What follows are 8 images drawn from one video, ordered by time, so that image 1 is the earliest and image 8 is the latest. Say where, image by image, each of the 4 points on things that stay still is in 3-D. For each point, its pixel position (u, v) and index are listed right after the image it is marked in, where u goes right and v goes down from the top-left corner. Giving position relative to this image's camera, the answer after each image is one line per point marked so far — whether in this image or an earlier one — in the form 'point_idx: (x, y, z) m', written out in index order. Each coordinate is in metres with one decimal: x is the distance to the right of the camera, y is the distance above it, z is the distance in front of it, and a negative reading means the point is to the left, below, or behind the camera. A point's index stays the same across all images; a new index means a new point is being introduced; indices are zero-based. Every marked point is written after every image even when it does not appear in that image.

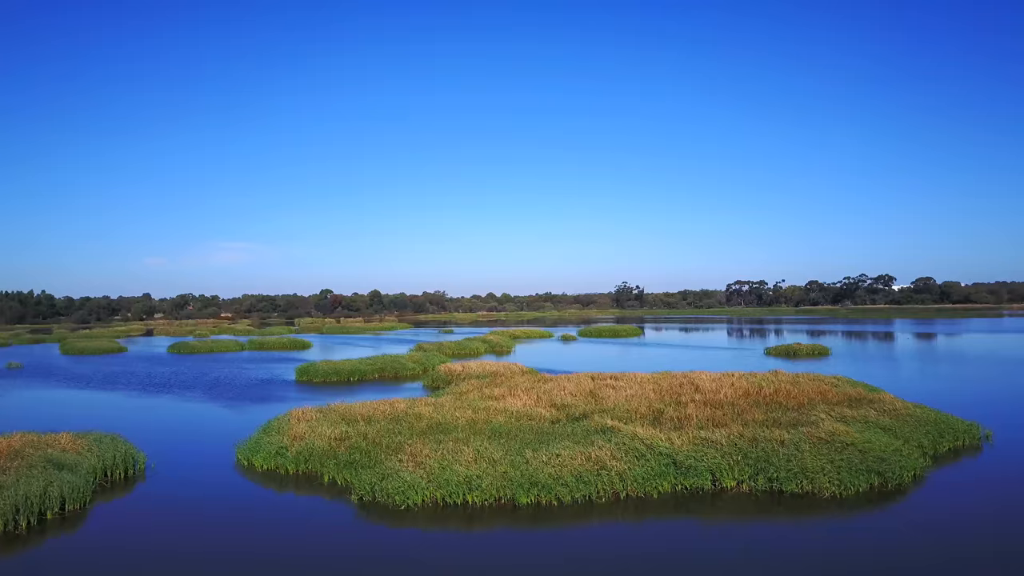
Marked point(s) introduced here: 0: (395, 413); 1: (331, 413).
0: (-3.5, -3.9, +18.8) m
1: (-5.6, -3.9, +19.2) m
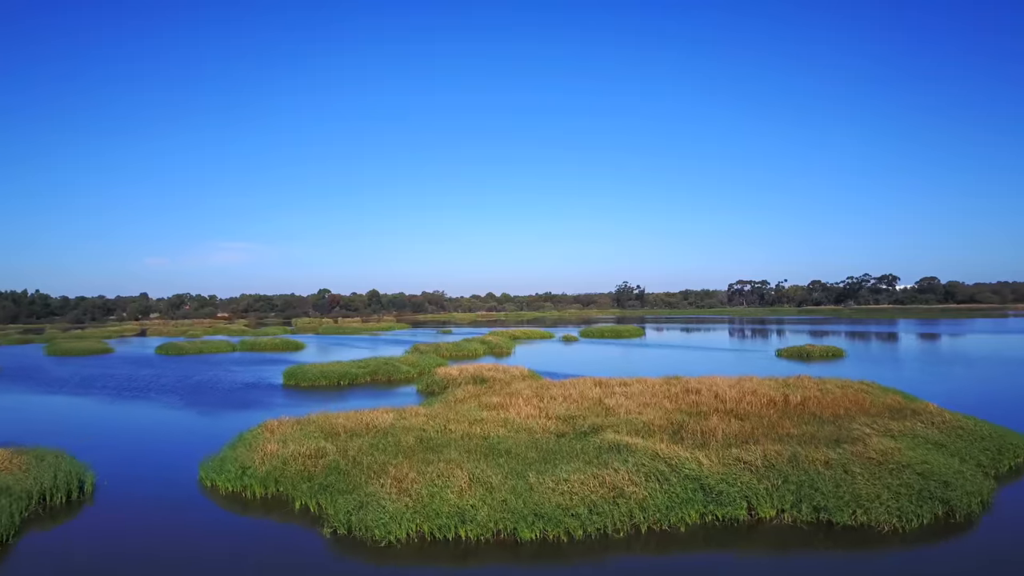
0: (-3.5, -3.8, +16.8) m
1: (-5.6, -3.8, +17.1) m
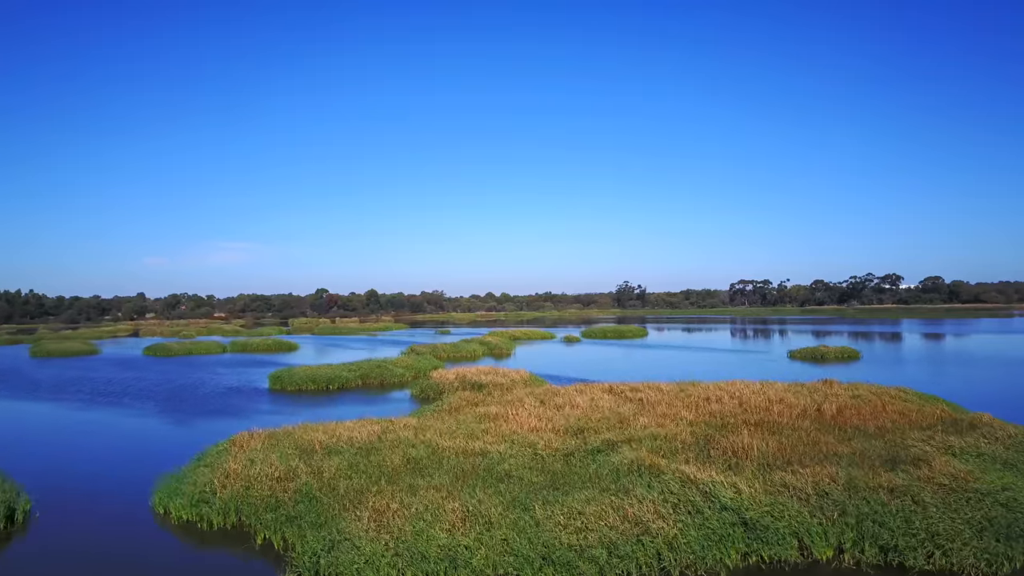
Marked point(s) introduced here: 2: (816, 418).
0: (-3.5, -3.7, +14.7) m
1: (-5.5, -3.7, +15.1) m
2: (+7.9, -3.4, +16.0) m
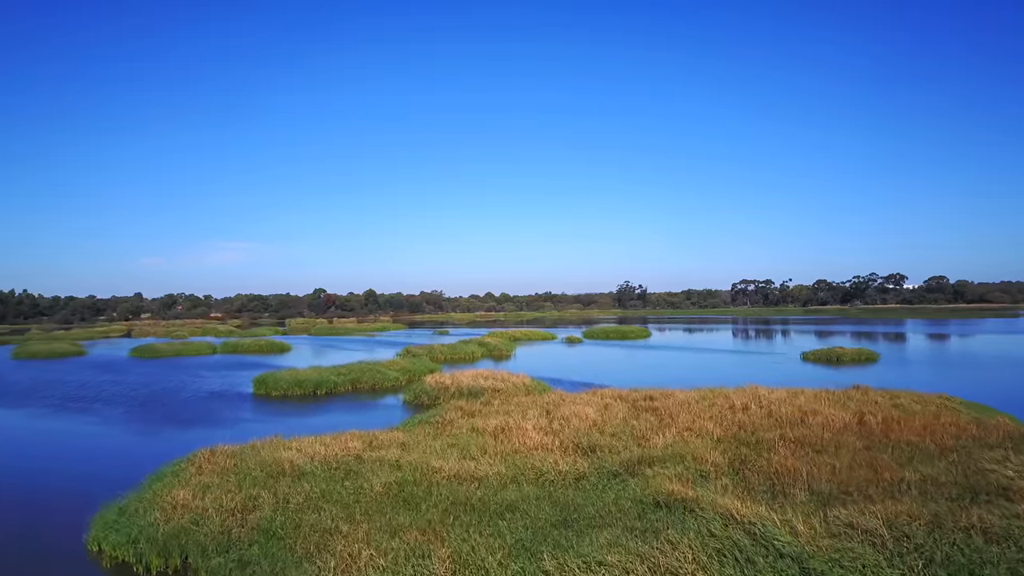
0: (-3.5, -3.6, +12.7) m
1: (-5.5, -3.6, +13.0) m
2: (+7.9, -3.3, +13.9) m
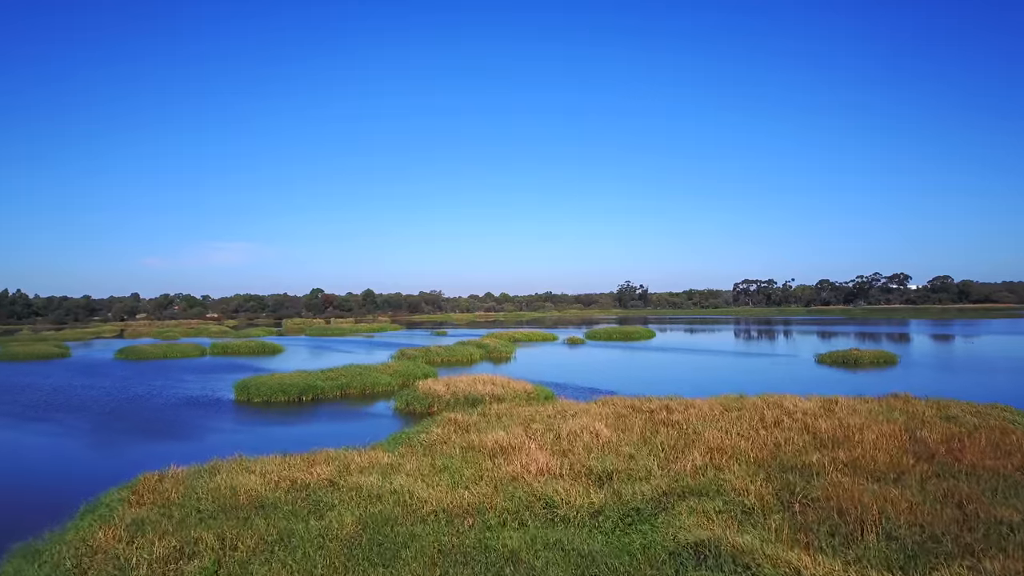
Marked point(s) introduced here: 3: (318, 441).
0: (-3.4, -3.5, +10.6) m
1: (-5.5, -3.5, +10.9) m
2: (+7.9, -3.2, +11.9) m
3: (-6.2, -5.1, +19.6) m
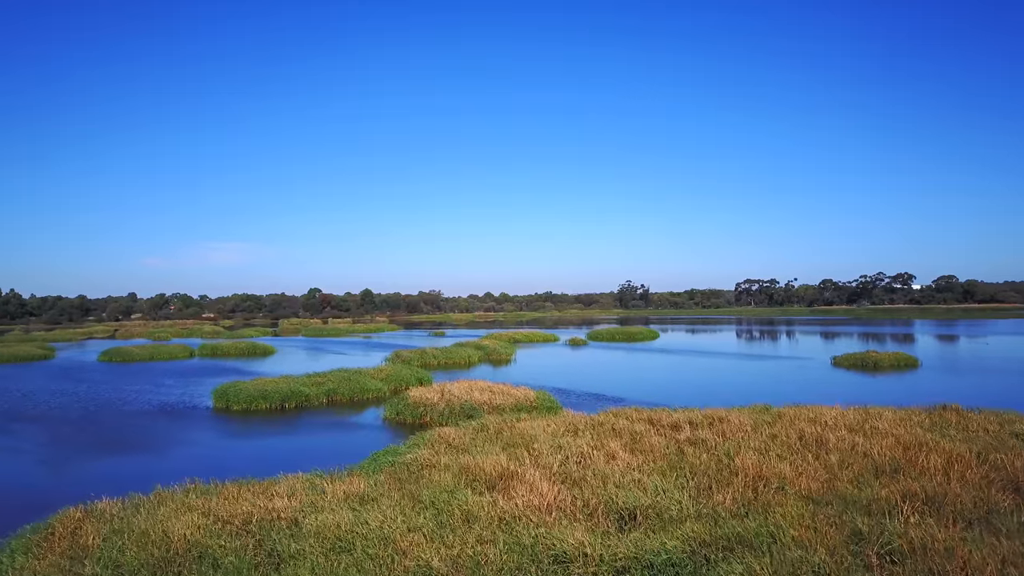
0: (-3.4, -3.4, +8.5) m
1: (-5.5, -3.5, +8.9) m
2: (+7.9, -3.1, +9.8) m
3: (-6.2, -5.0, +17.5) m
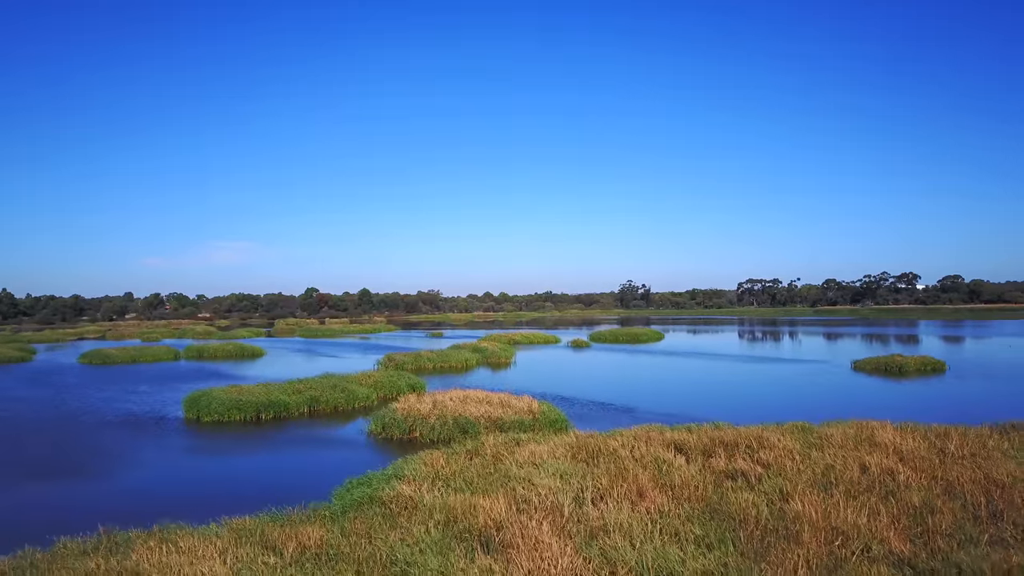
0: (-3.4, -3.4, +6.2) m
1: (-5.4, -3.4, +6.5) m
2: (+8.0, -3.1, +7.5) m
3: (-6.2, -5.0, +15.2) m
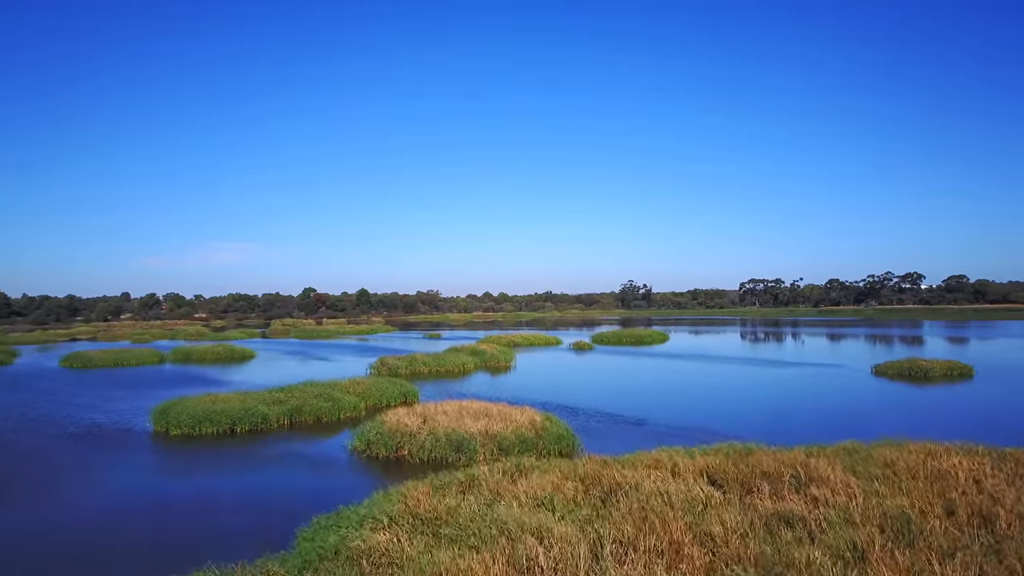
0: (-3.4, -3.4, +4.1) m
1: (-5.4, -3.4, +4.5) m
2: (+8.0, -3.1, +5.4) m
3: (-6.2, -5.0, +13.1) m
